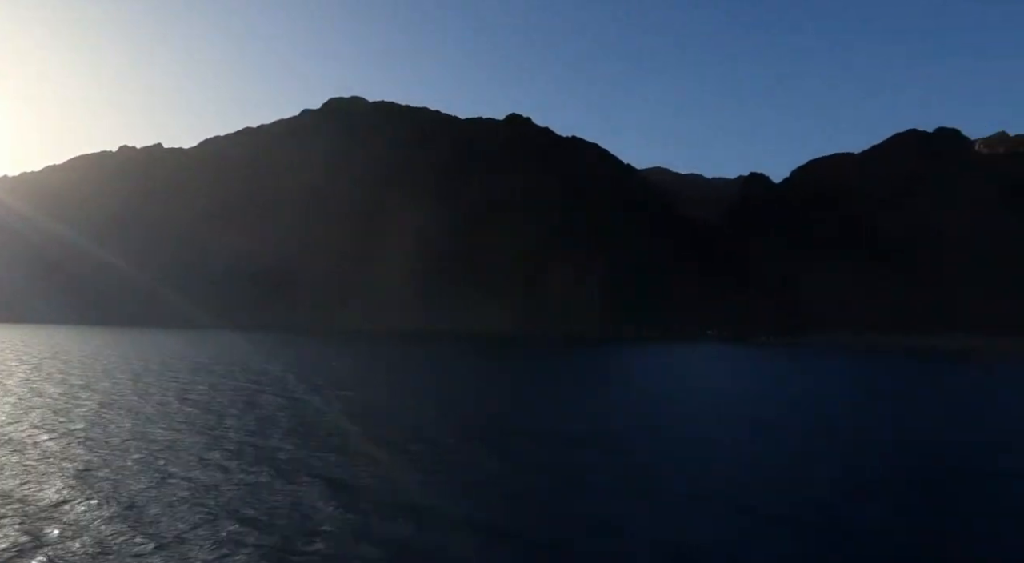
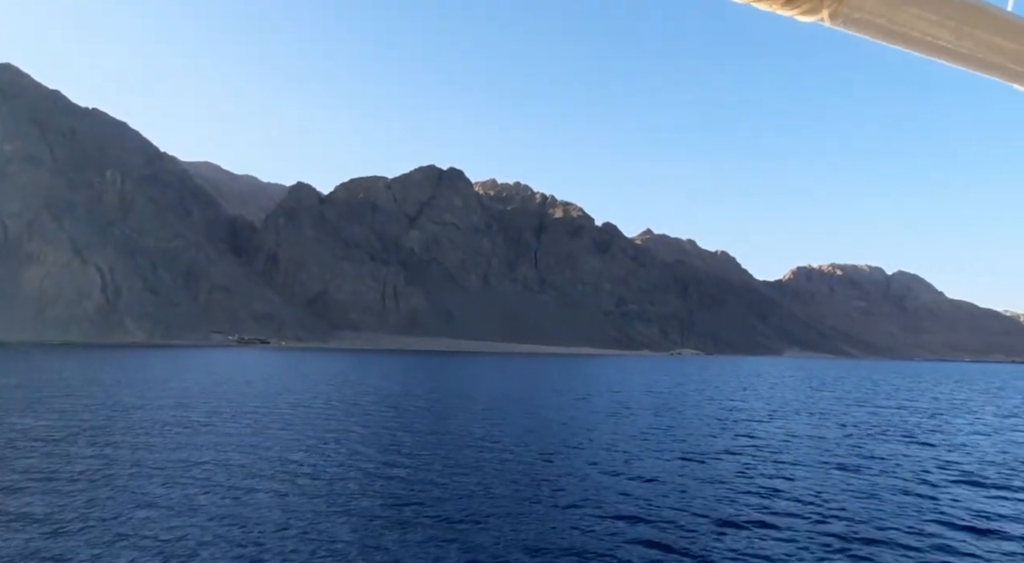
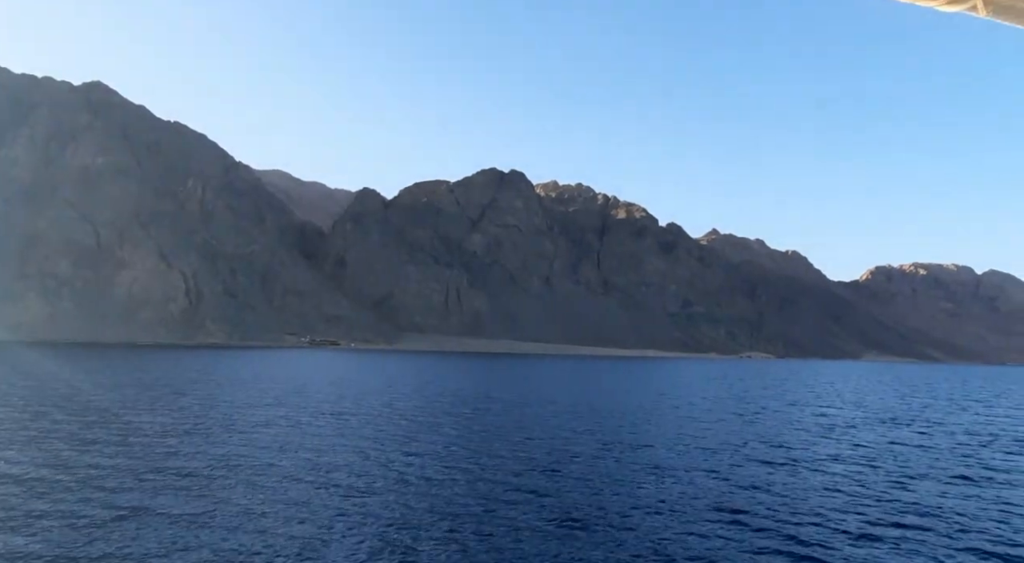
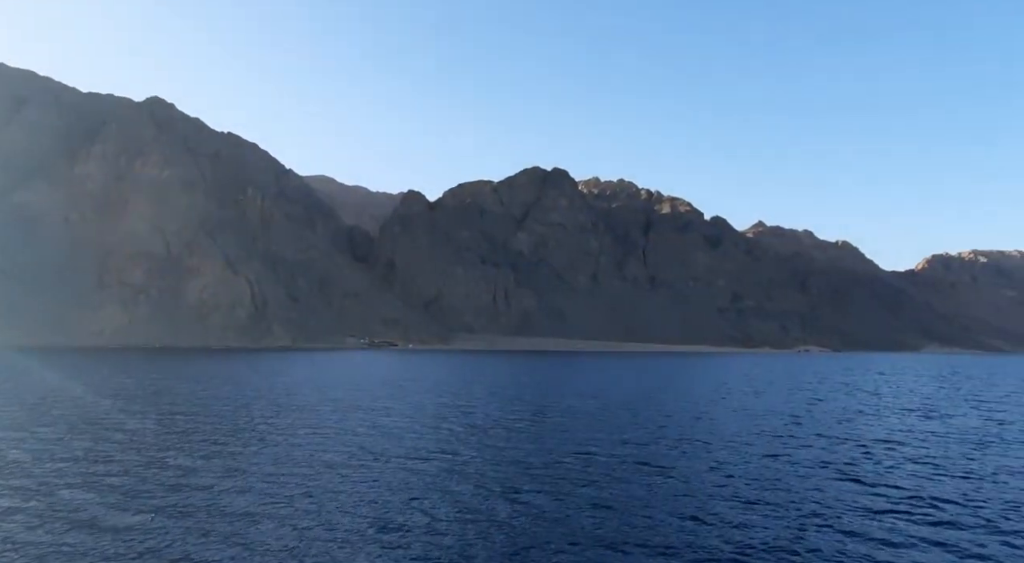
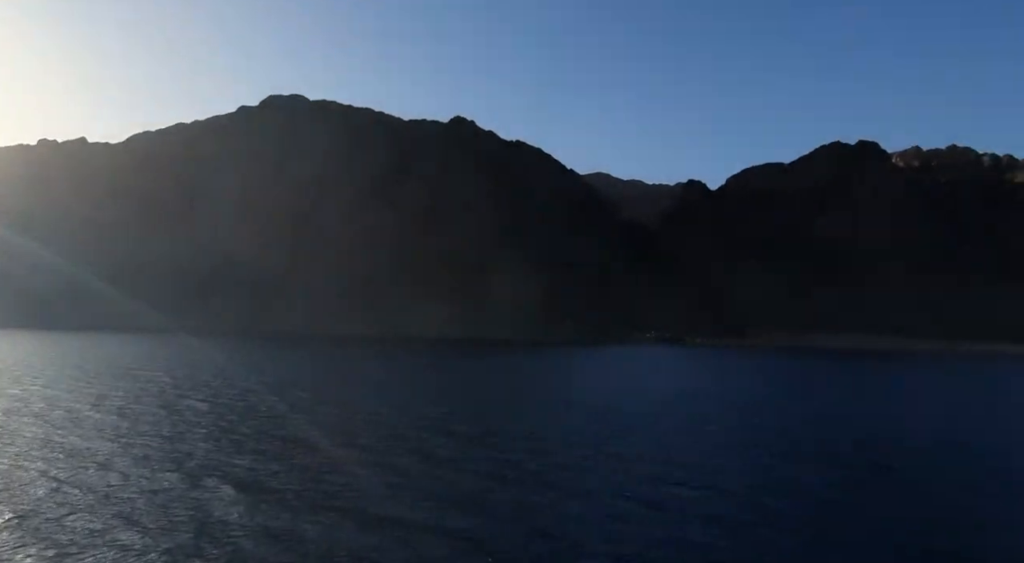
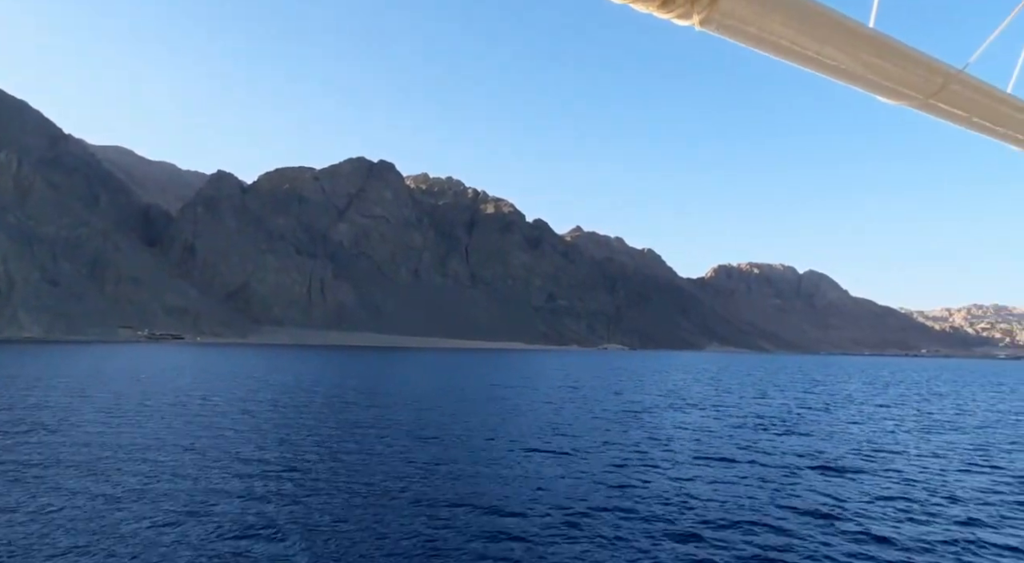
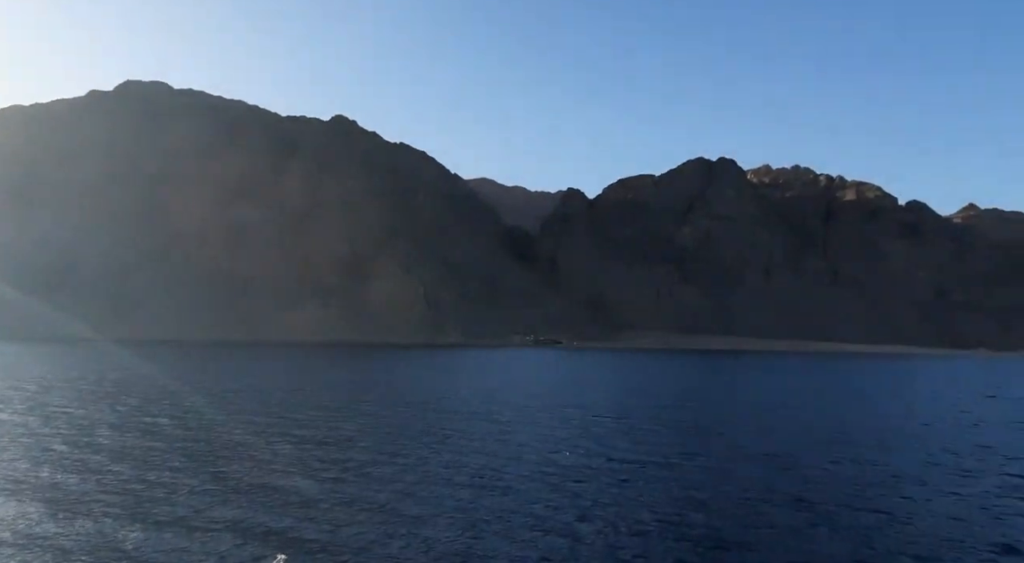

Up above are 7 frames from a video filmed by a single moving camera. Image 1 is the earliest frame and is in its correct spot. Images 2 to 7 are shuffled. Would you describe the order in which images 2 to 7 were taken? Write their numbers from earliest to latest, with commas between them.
5, 7, 4, 3, 2, 6
